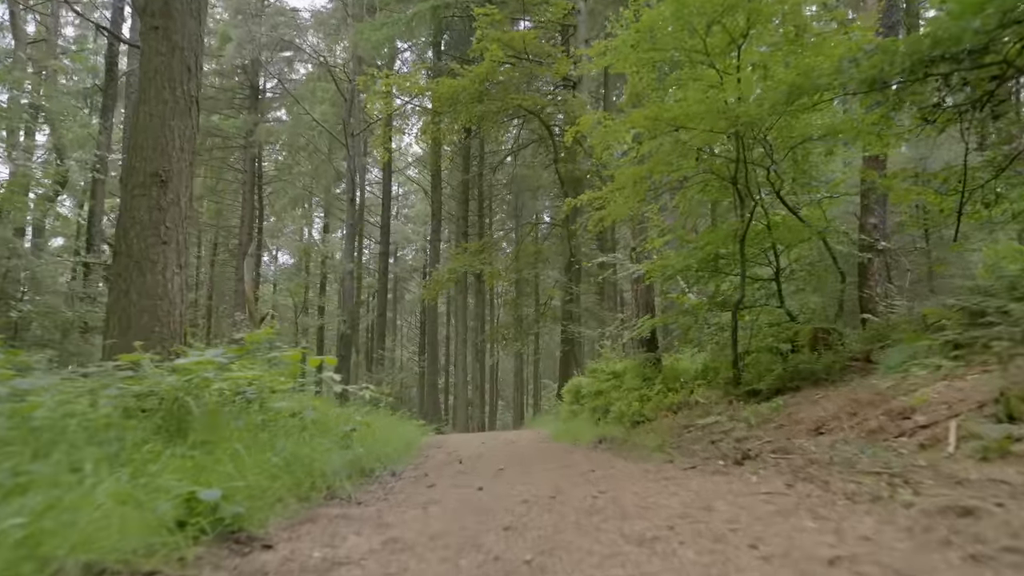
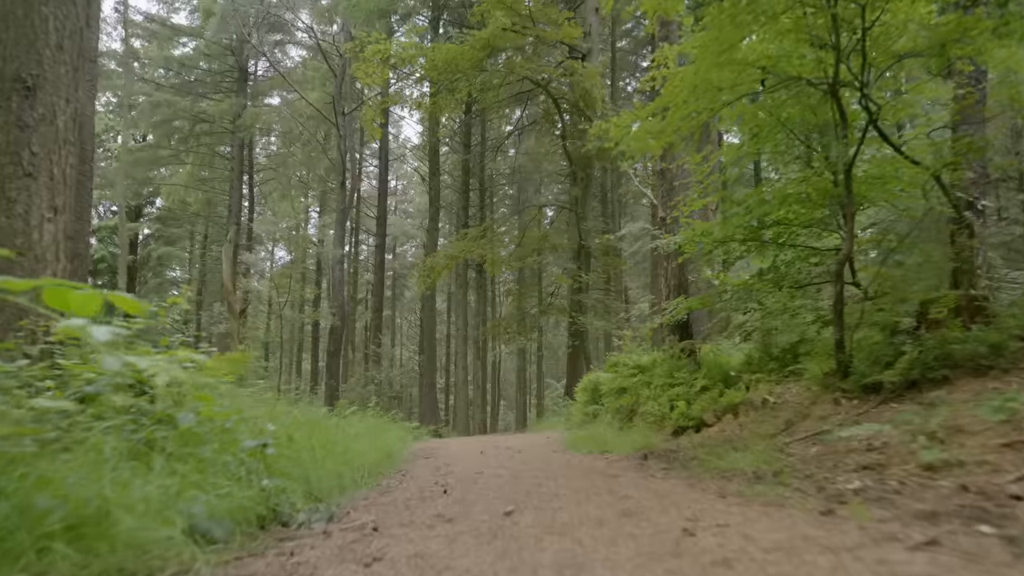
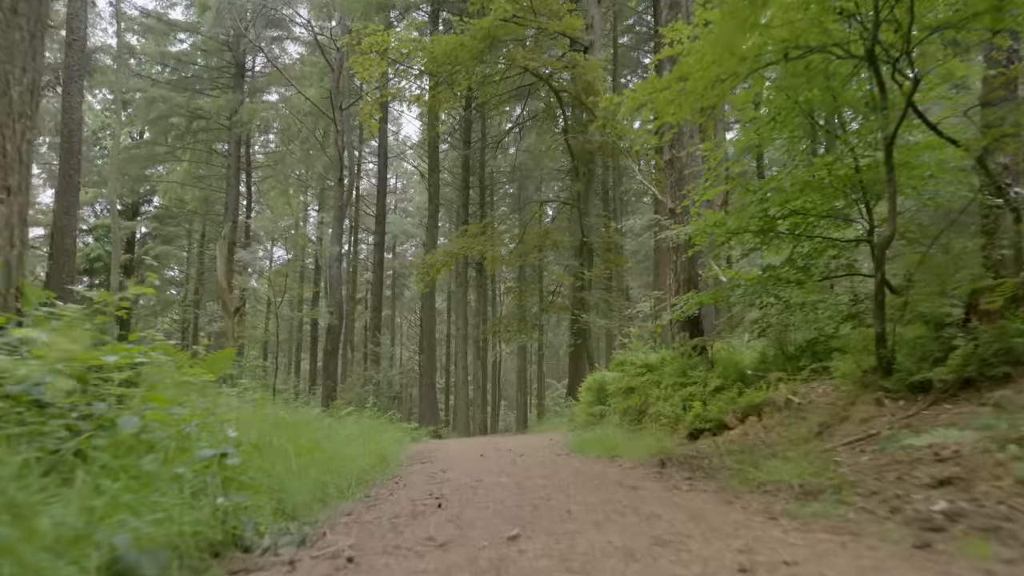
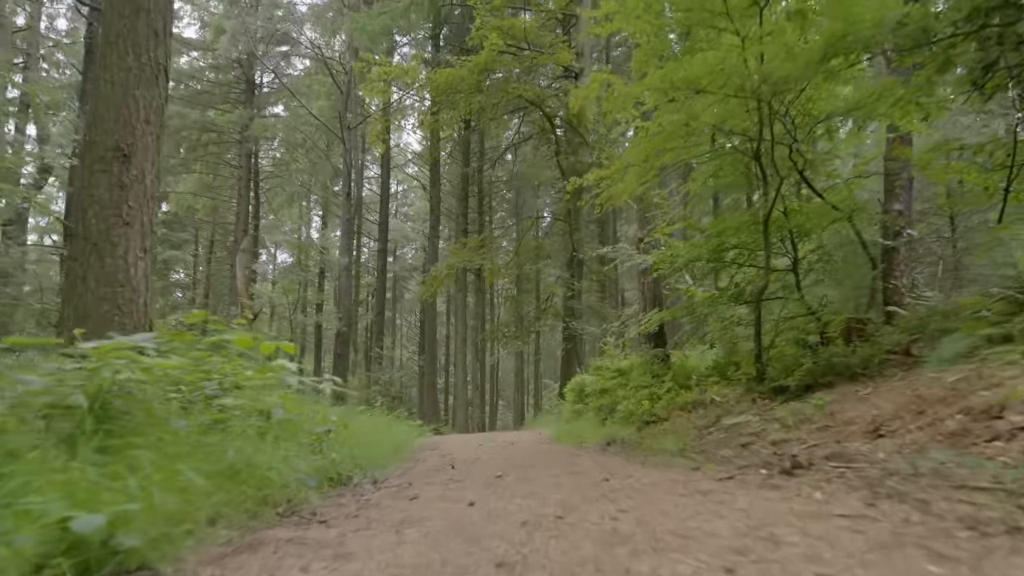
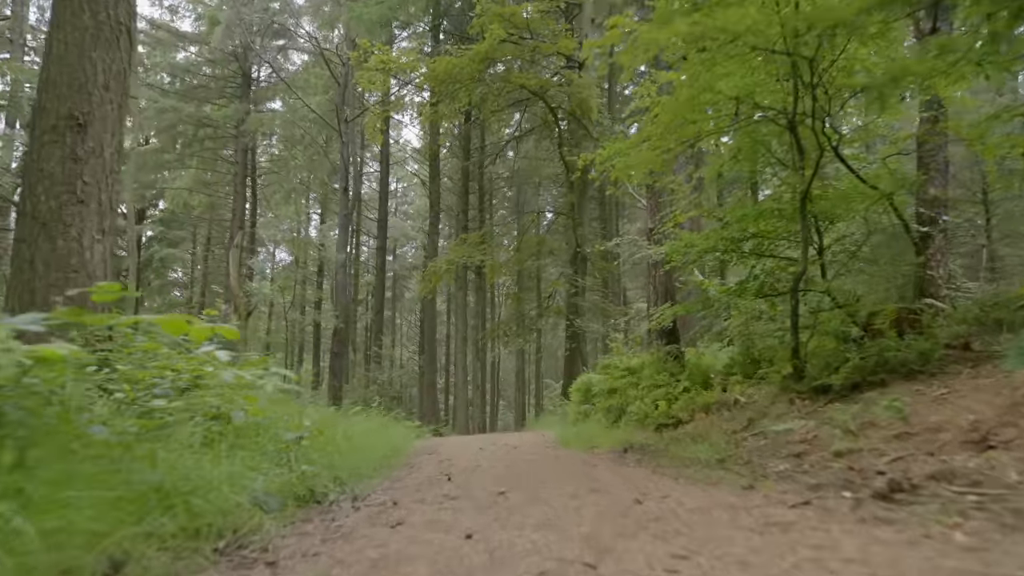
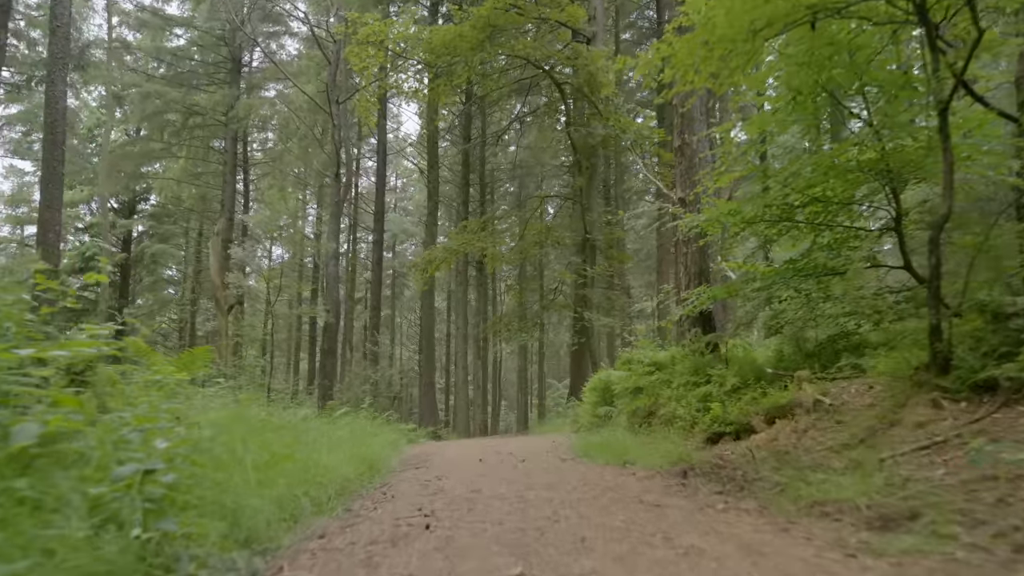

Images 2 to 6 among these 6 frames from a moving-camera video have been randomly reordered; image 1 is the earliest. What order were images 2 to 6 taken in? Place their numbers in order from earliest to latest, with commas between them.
4, 5, 2, 3, 6
